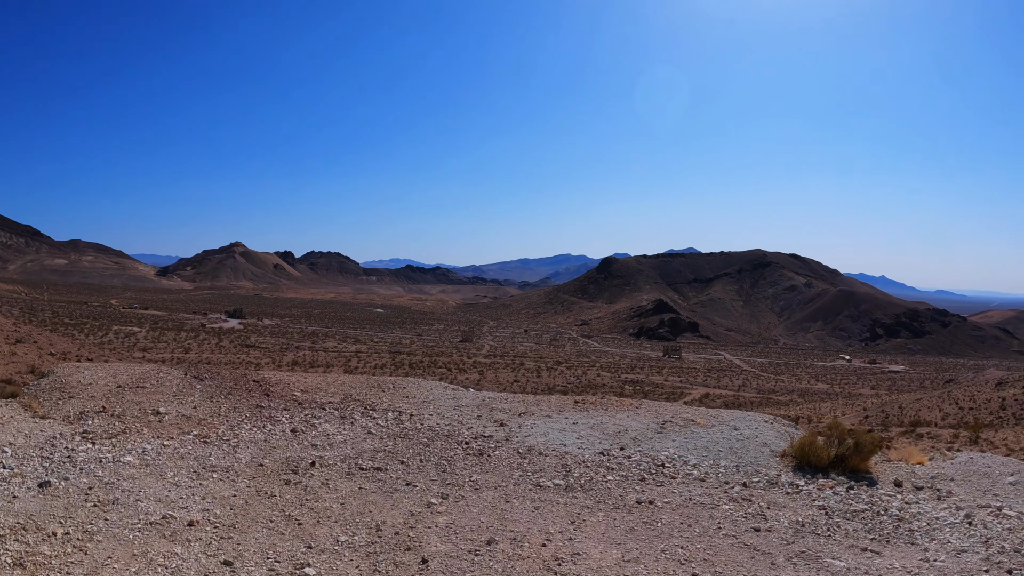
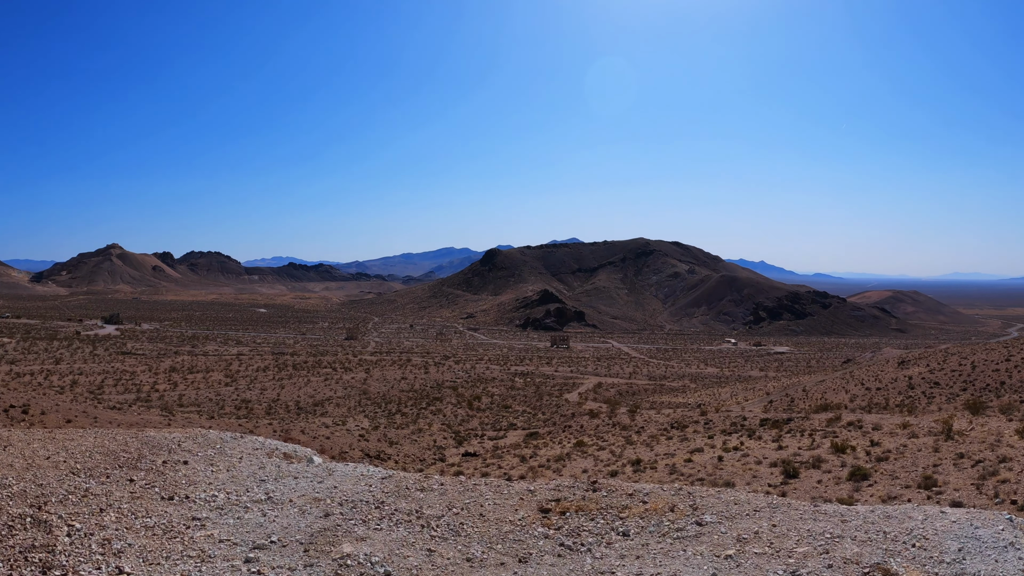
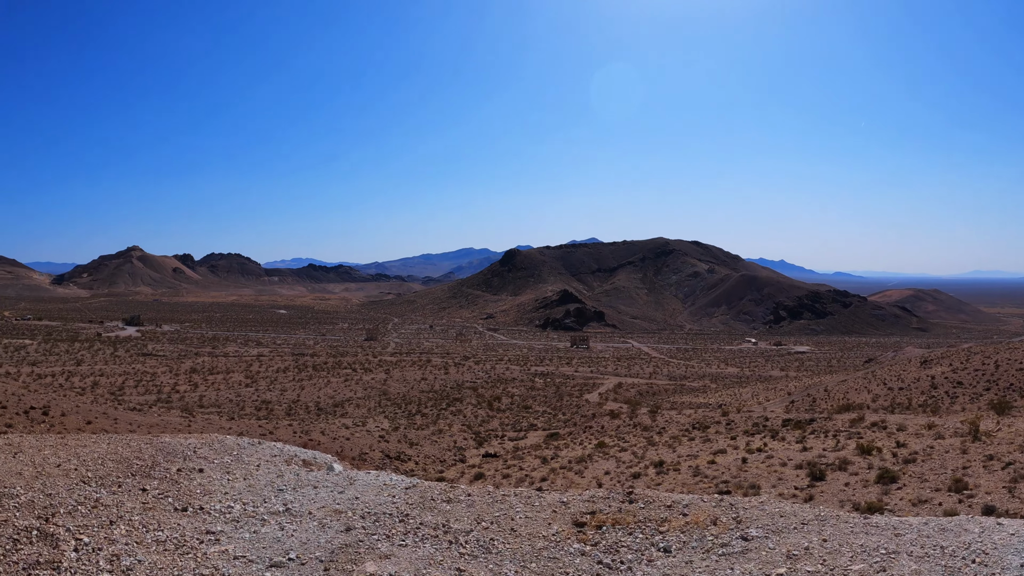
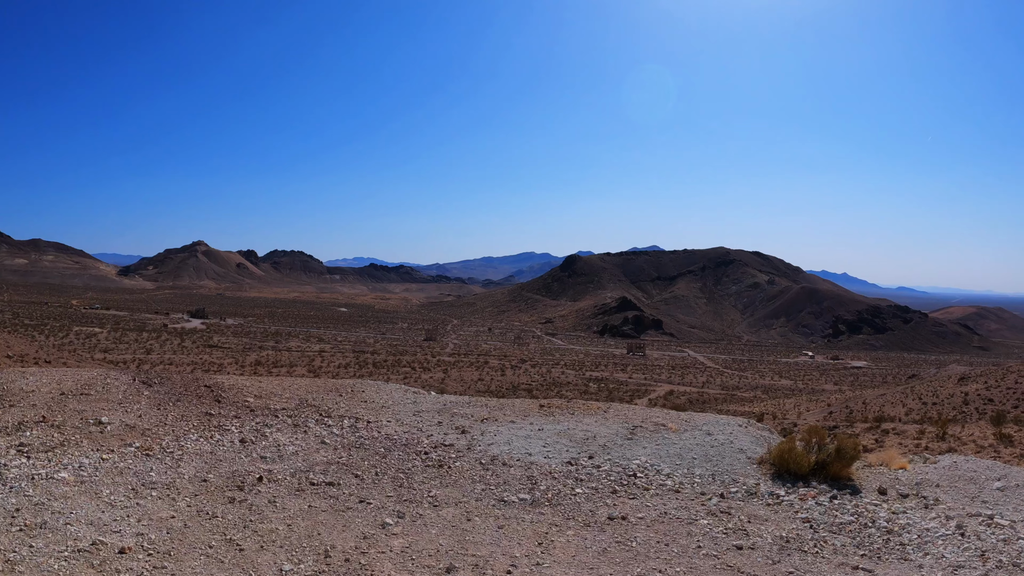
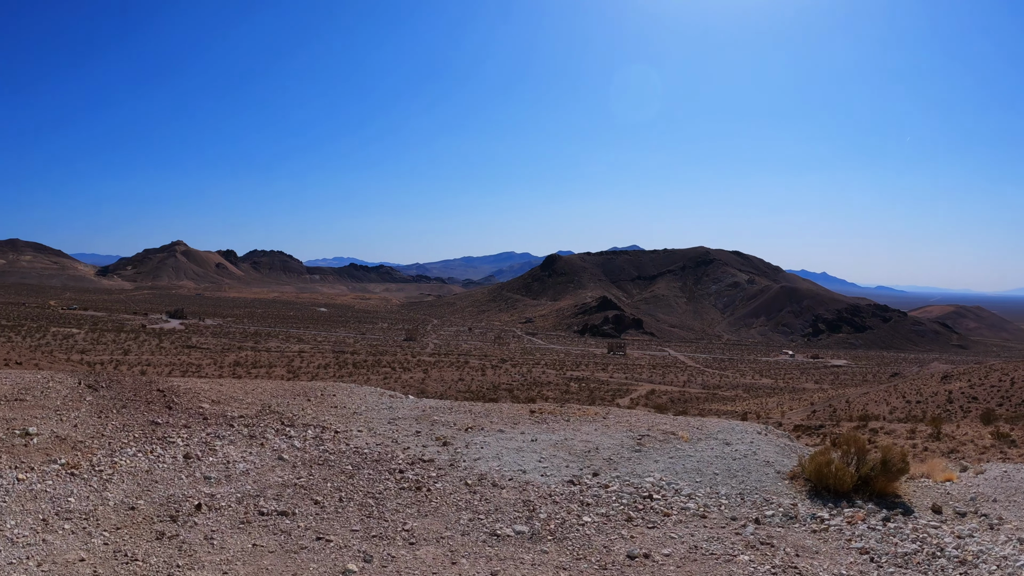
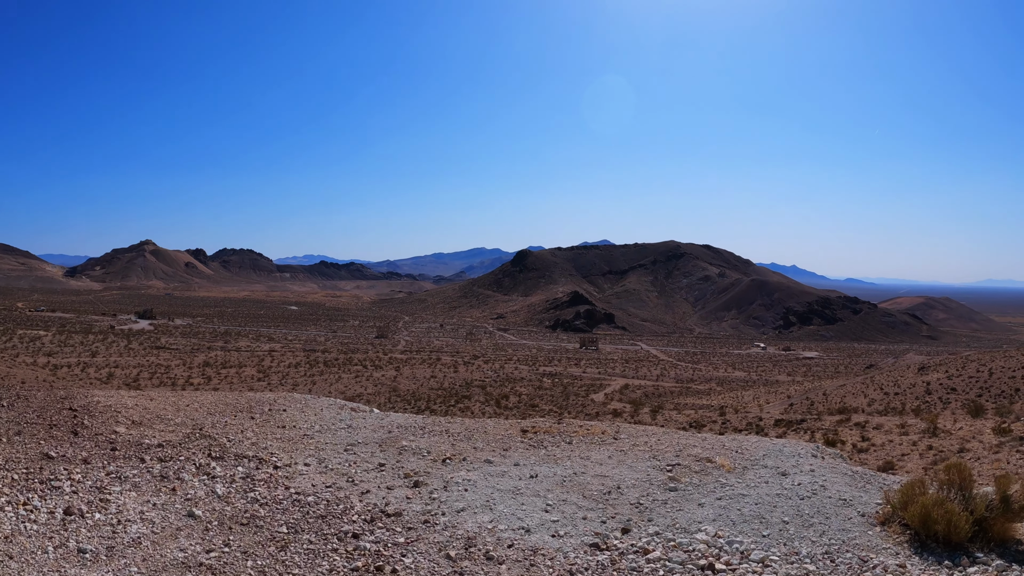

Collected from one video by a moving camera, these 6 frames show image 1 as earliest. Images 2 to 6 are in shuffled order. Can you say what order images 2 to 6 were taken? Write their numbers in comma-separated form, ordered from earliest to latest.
4, 5, 6, 2, 3
